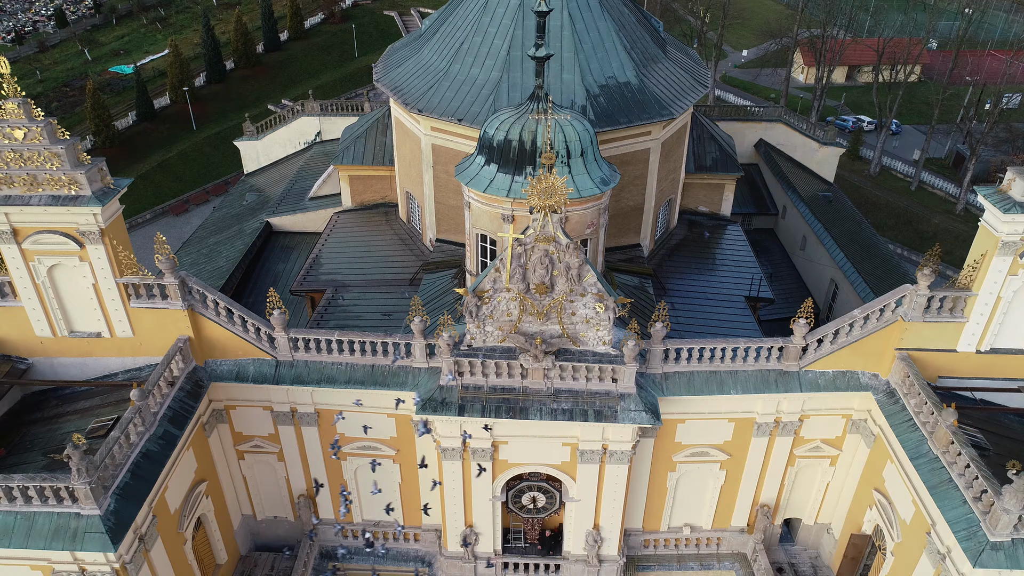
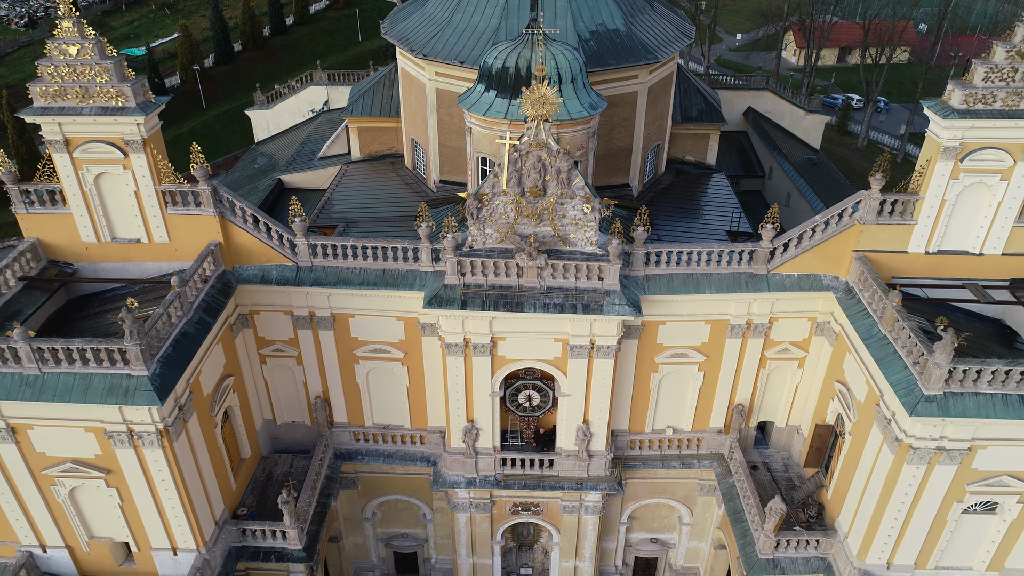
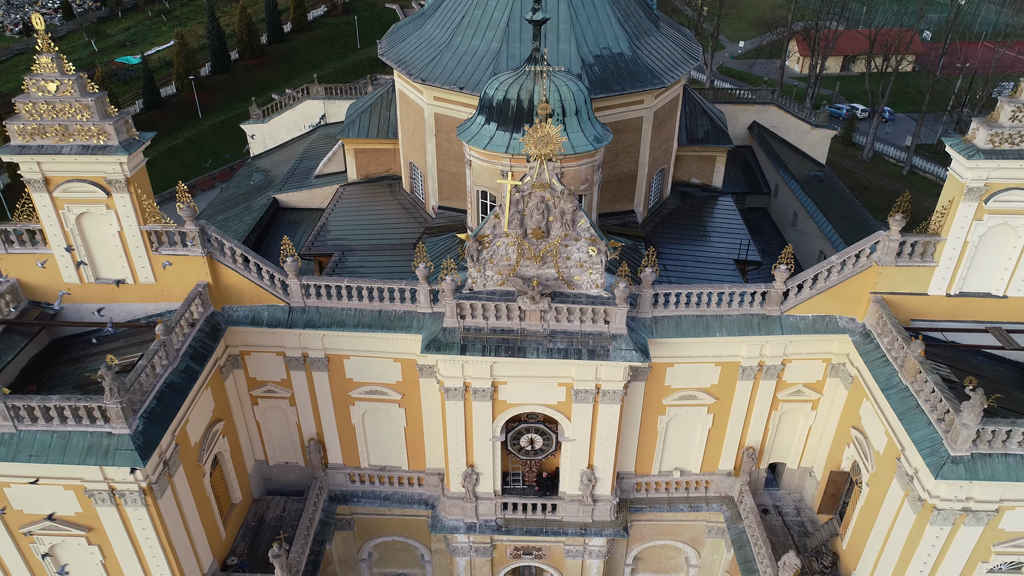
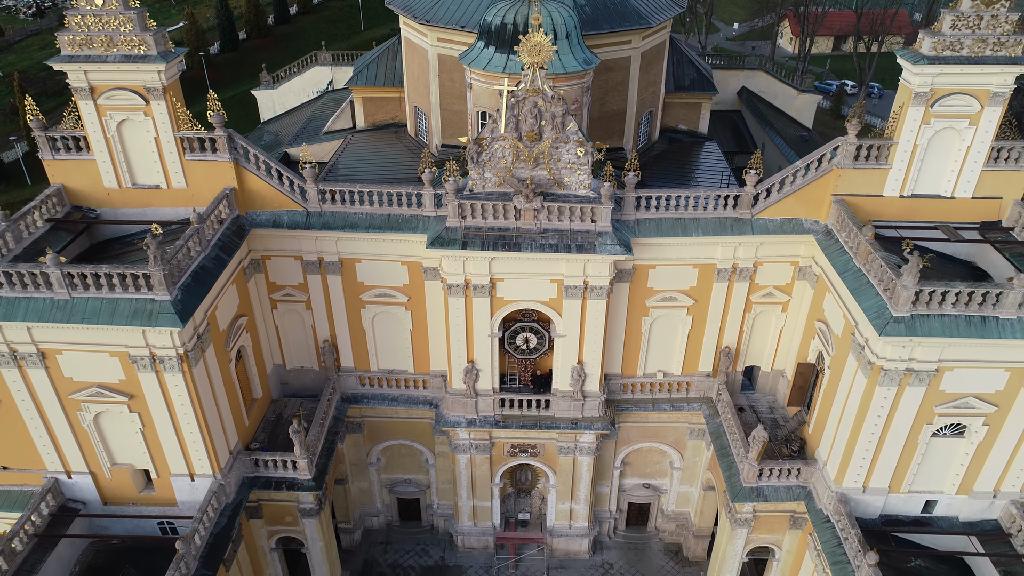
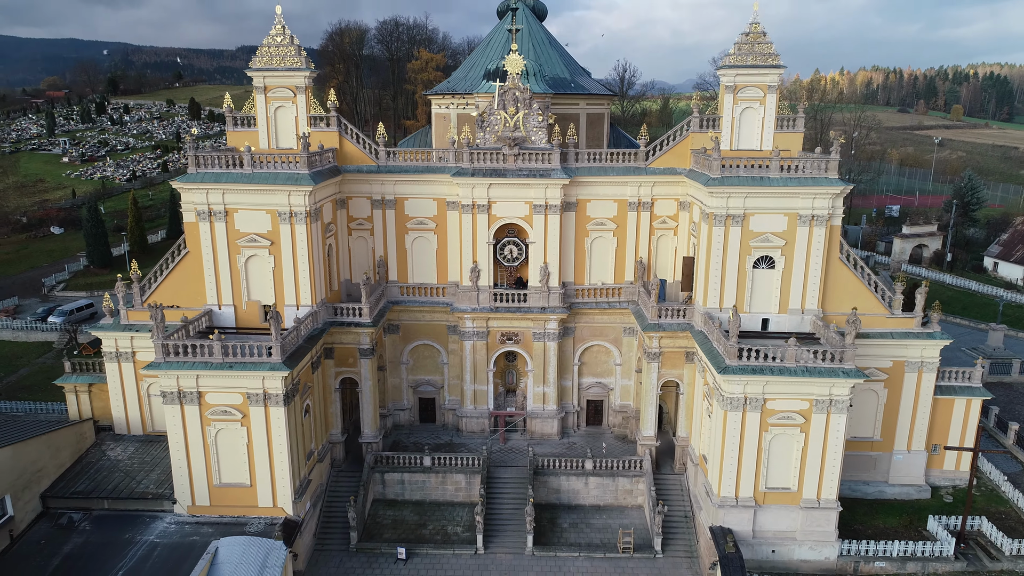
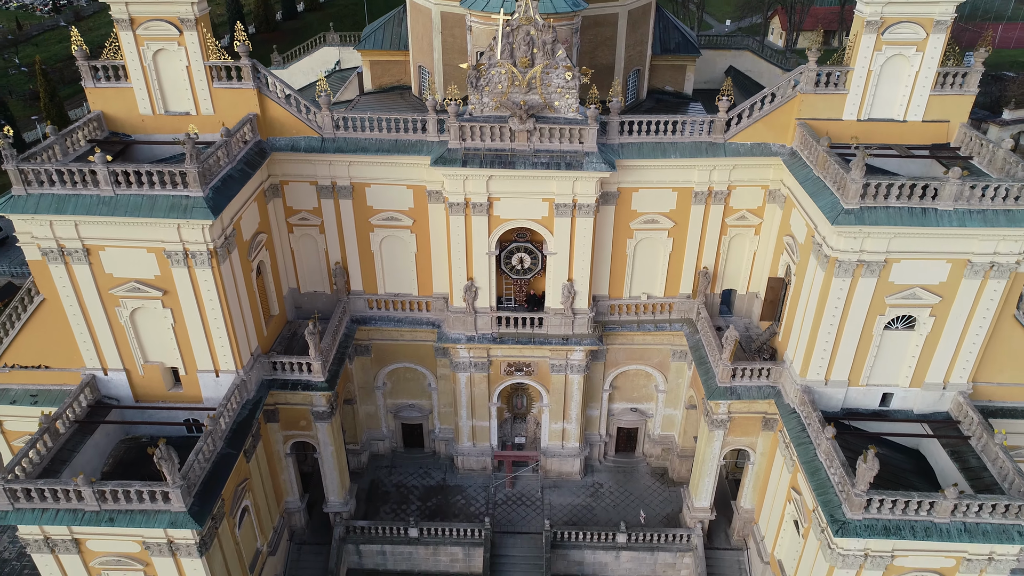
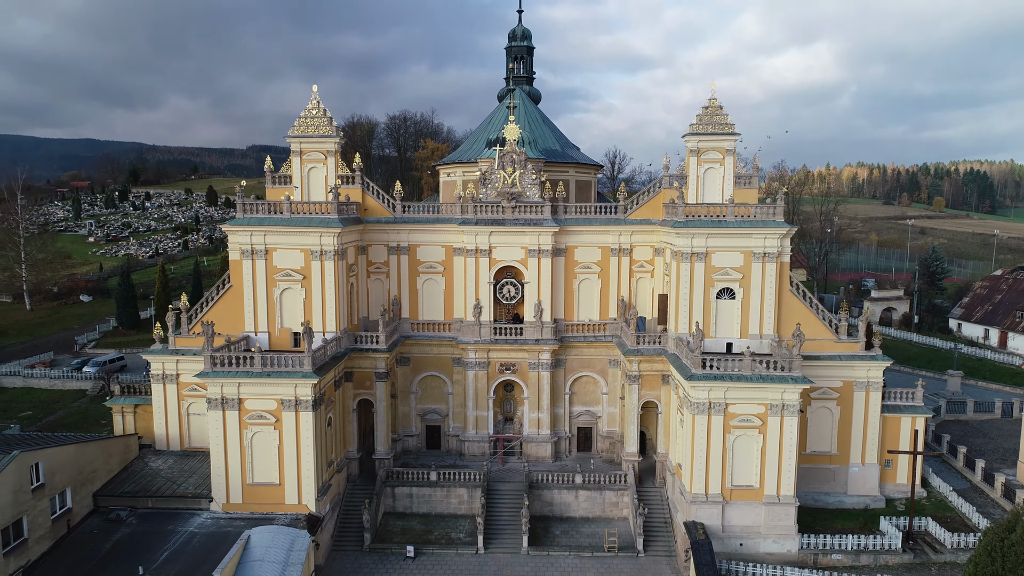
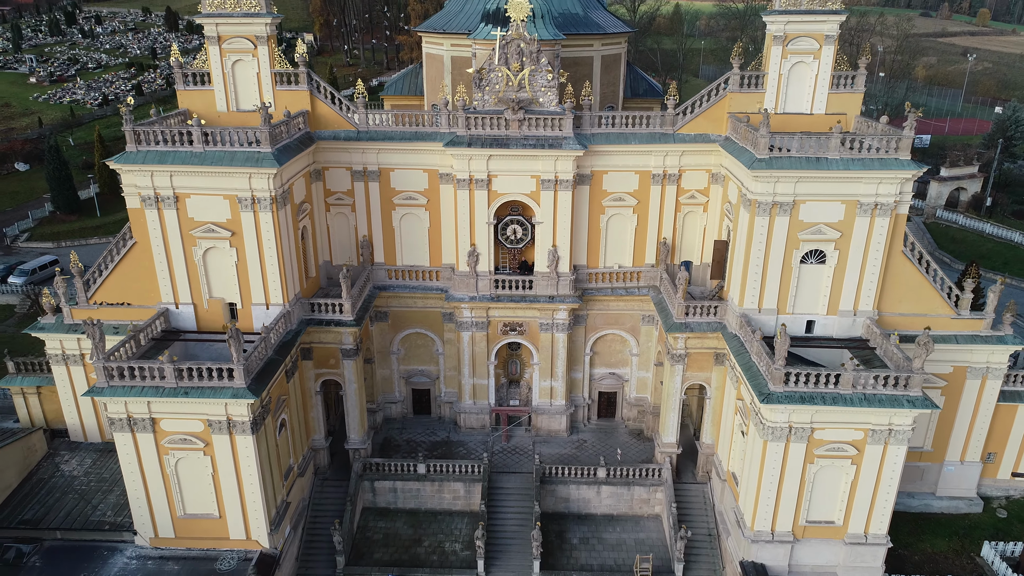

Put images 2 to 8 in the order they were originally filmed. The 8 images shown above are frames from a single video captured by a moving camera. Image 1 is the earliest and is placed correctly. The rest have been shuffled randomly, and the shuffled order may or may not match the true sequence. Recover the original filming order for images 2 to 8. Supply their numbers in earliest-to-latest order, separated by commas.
3, 2, 4, 6, 8, 5, 7
